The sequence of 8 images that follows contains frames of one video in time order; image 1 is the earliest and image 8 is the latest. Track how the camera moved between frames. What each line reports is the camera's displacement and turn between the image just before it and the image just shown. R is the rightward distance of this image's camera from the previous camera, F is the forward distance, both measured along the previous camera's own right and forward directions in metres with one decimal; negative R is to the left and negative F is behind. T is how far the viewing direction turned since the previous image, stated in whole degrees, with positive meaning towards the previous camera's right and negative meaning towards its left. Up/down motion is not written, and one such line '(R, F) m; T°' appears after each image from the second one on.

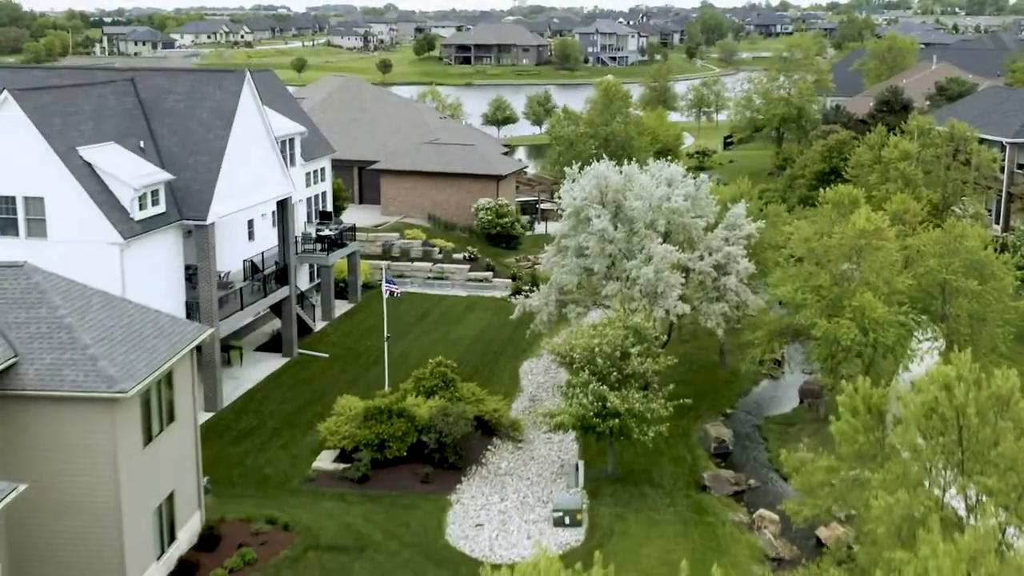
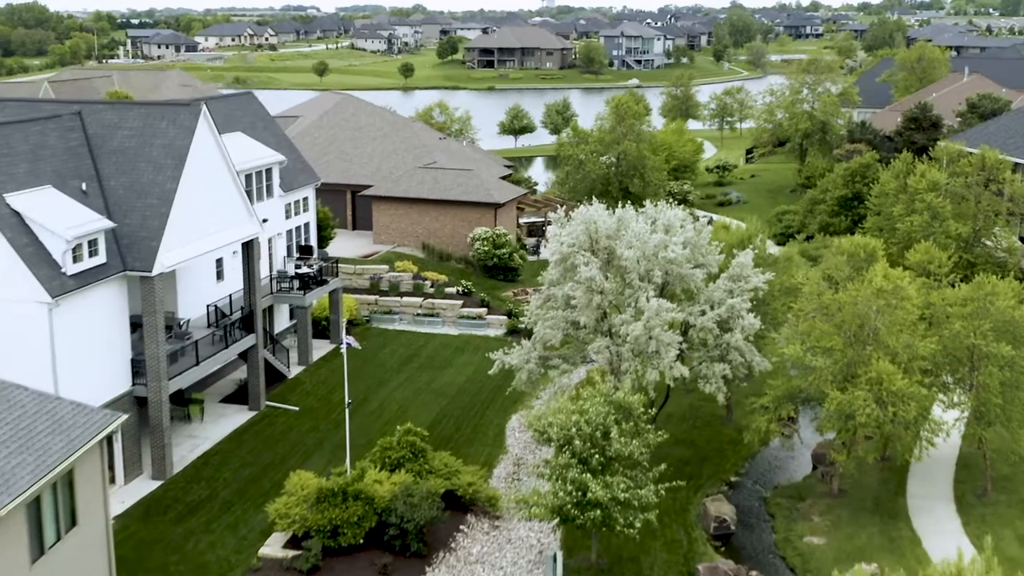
(+1.0, +2.6) m; -1°
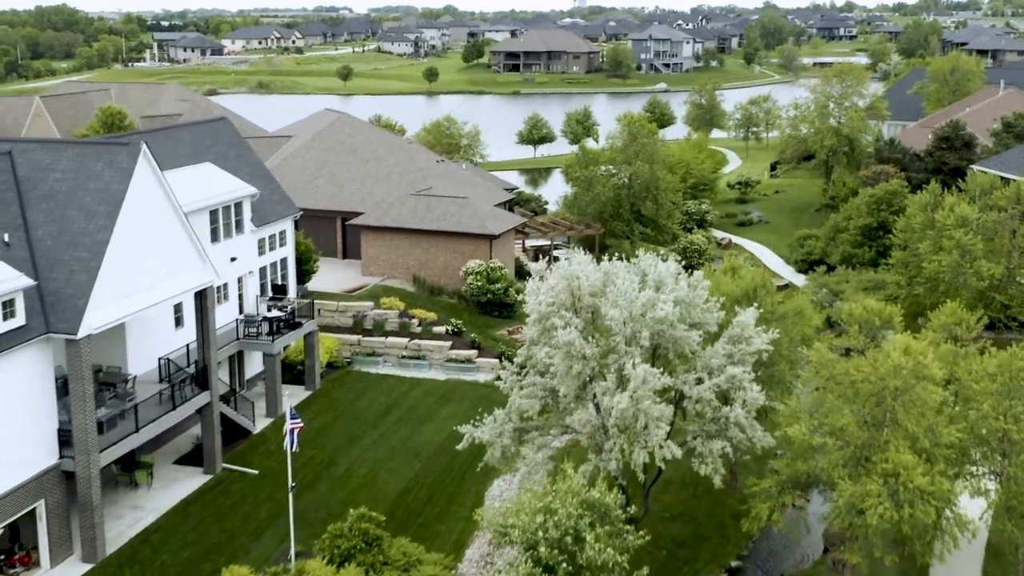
(+1.1, +2.7) m; -1°
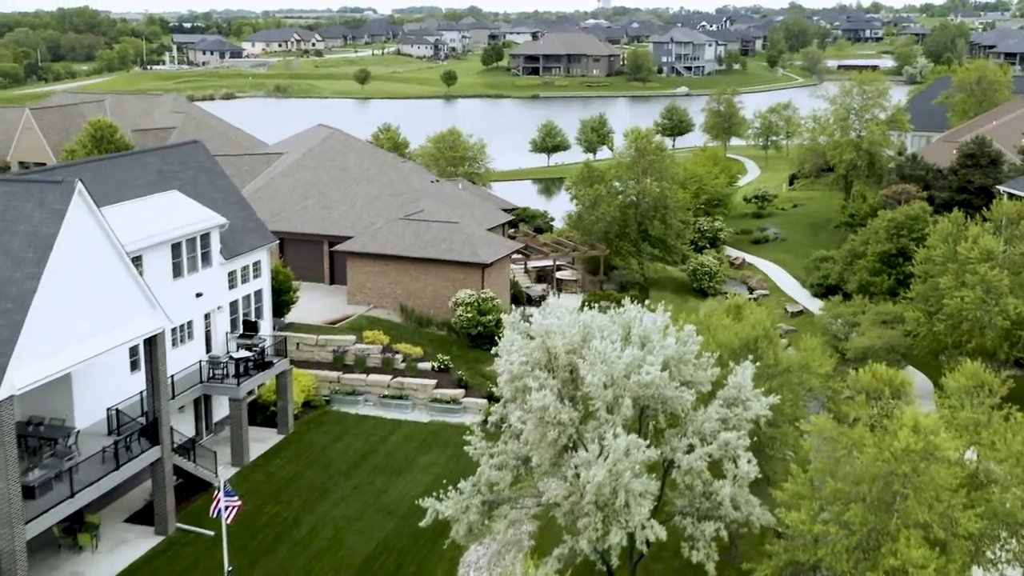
(+0.9, +2.2) m; -1°
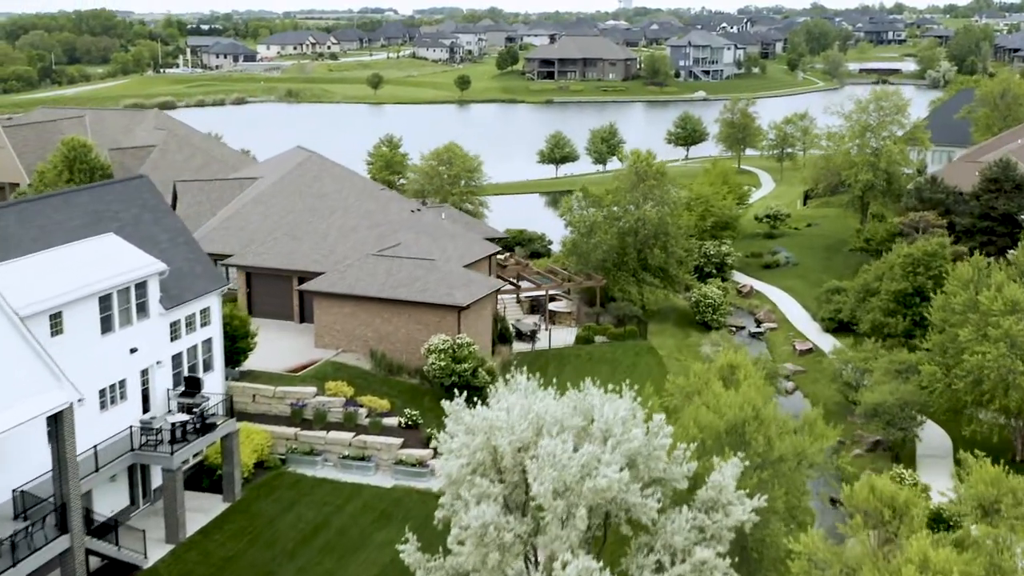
(+1.1, +2.9) m; -1°
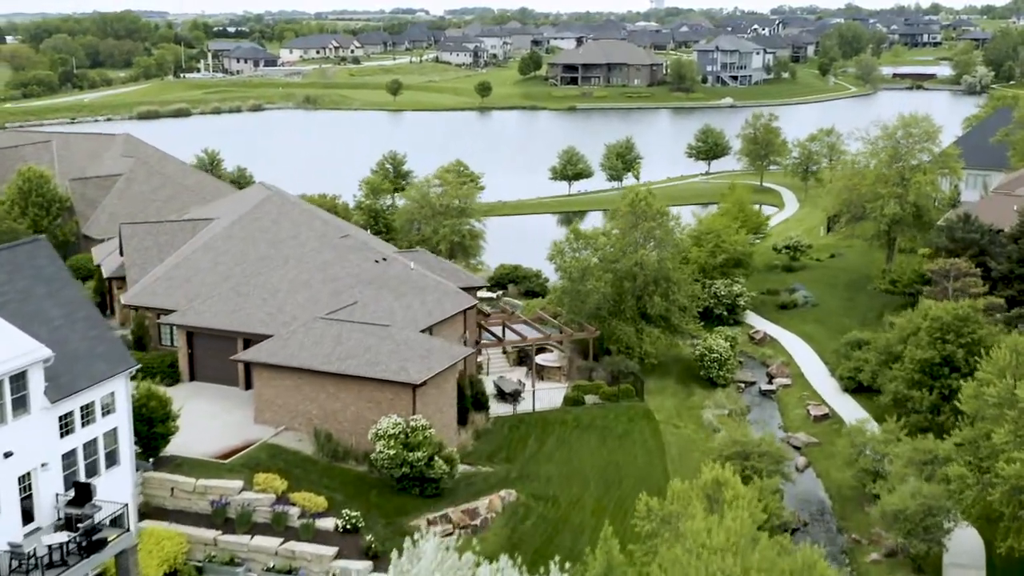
(+1.6, +4.2) m; -1°
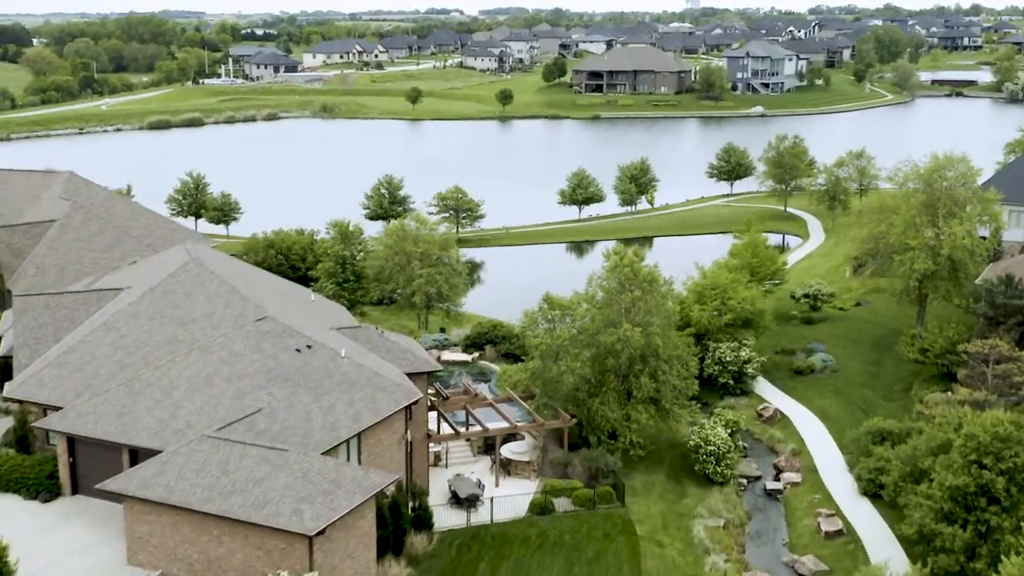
(+2.0, +5.7) m; -2°
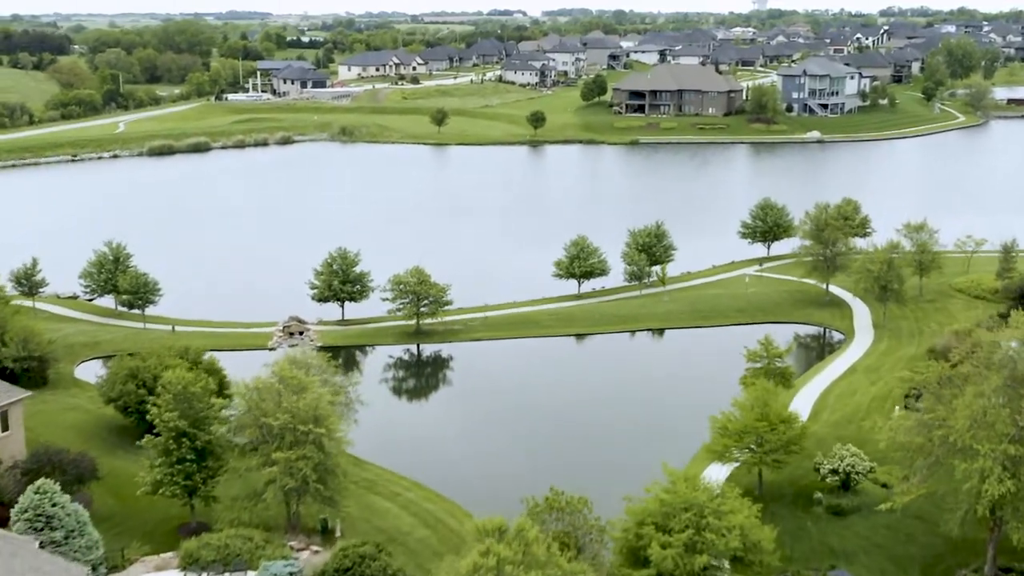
(+4.5, +13.9) m; -3°
